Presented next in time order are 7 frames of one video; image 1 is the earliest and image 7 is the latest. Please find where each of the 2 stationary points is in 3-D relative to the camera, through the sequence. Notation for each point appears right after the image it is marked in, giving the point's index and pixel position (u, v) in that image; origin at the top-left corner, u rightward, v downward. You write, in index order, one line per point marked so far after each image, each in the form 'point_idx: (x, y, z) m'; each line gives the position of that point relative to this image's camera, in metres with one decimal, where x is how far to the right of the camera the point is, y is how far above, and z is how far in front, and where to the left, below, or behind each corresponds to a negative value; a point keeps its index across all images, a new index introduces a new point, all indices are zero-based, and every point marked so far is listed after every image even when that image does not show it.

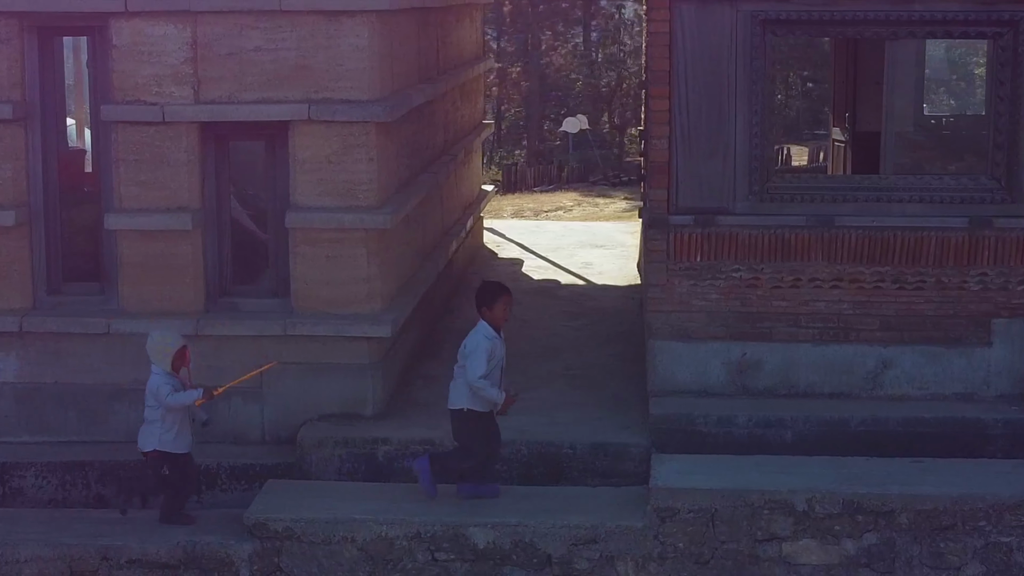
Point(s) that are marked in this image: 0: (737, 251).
0: (+1.7, +0.3, +6.4) m
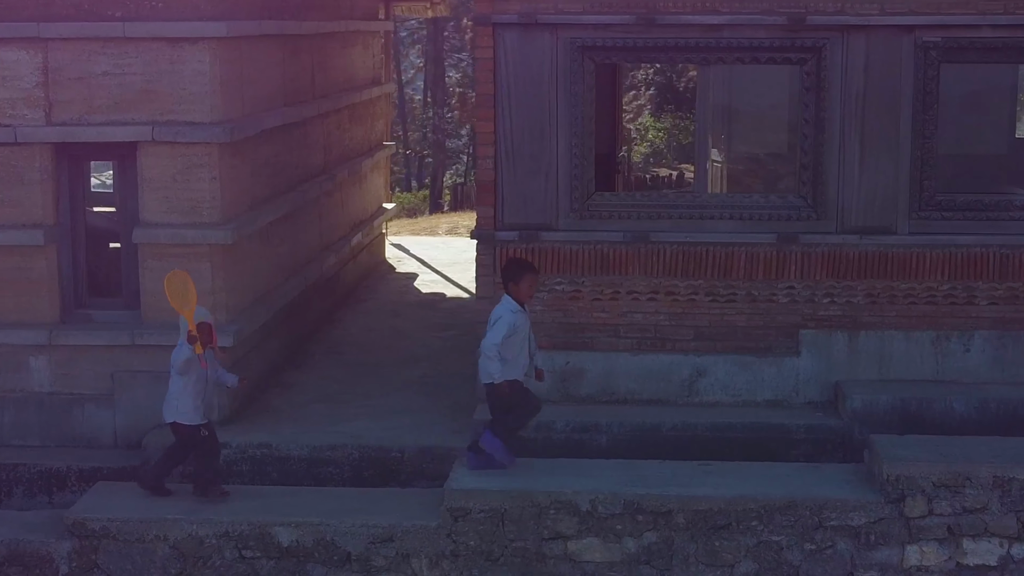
0: (+0.4, +0.2, +6.7) m
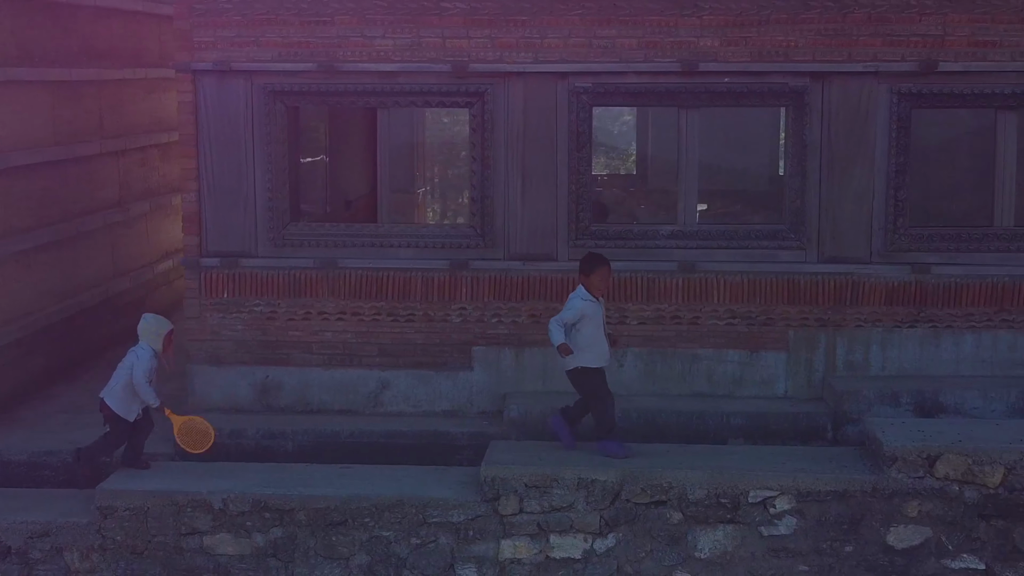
0: (-2.2, 0.0, +7.3) m
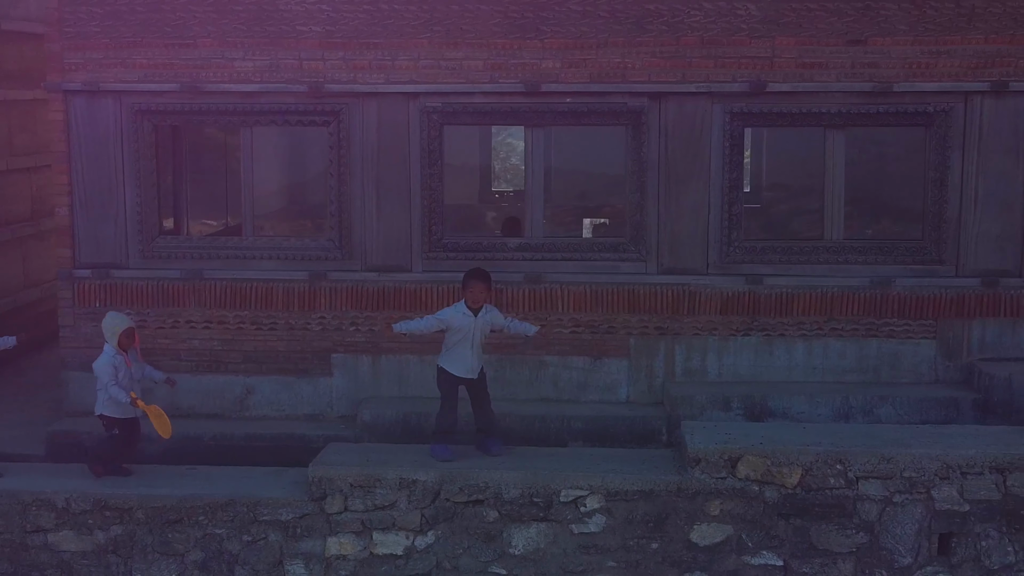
0: (-3.5, -0.1, +7.7) m
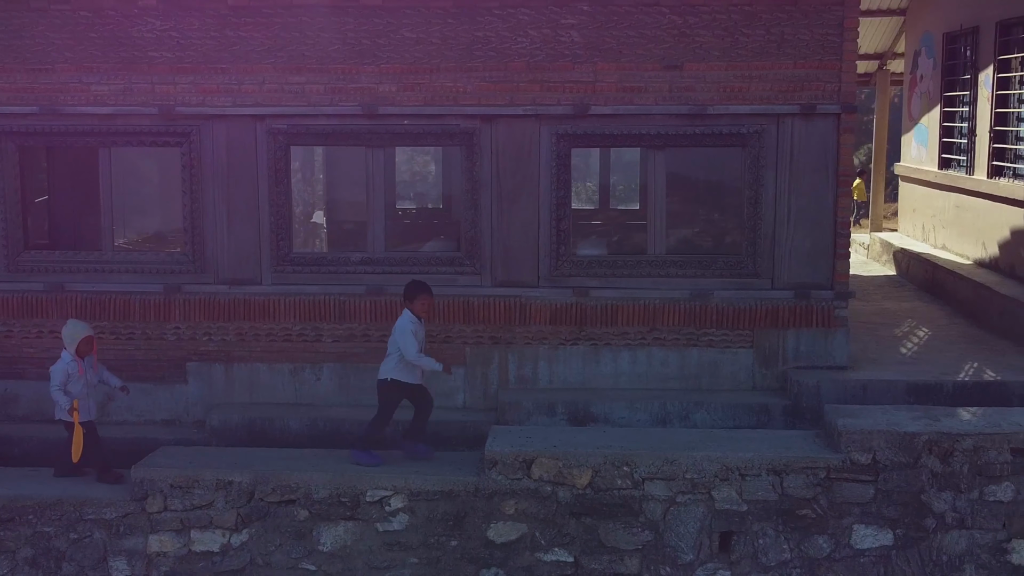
0: (-5.0, -0.2, +8.1) m
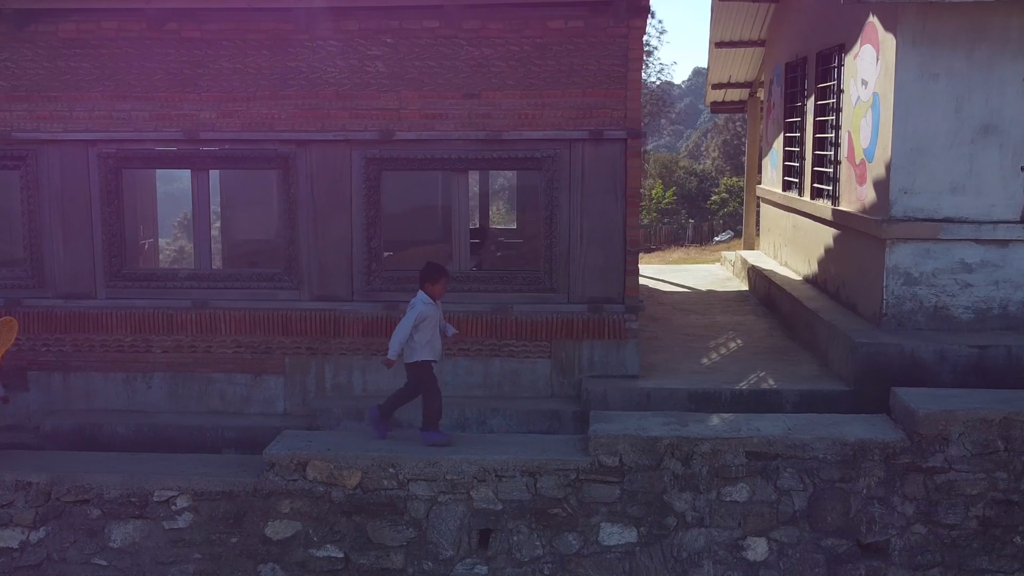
0: (-6.9, -0.3, +8.6) m
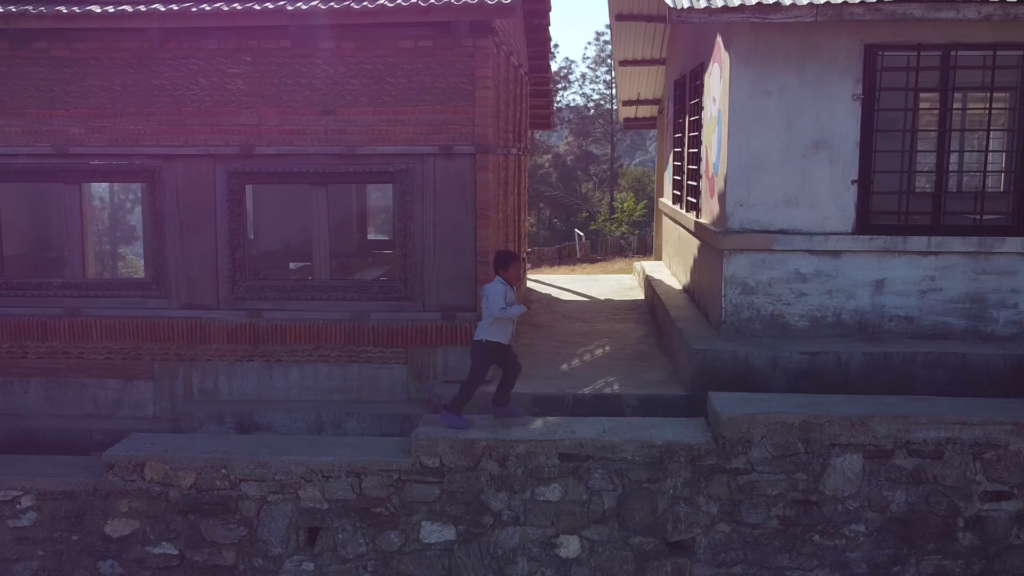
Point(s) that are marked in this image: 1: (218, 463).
0: (-8.4, -0.4, +8.9) m
1: (-2.5, -1.5, +7.2) m
